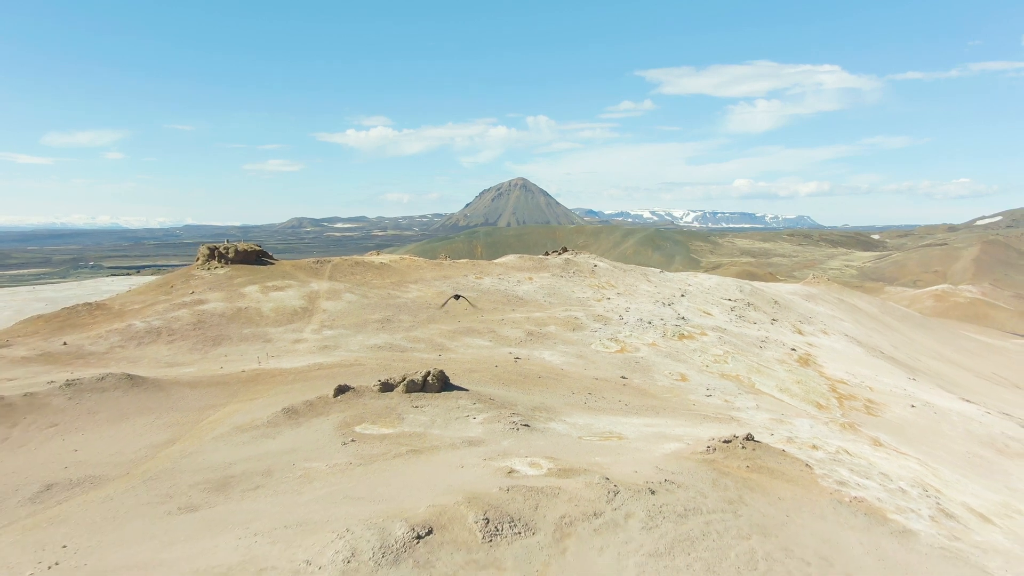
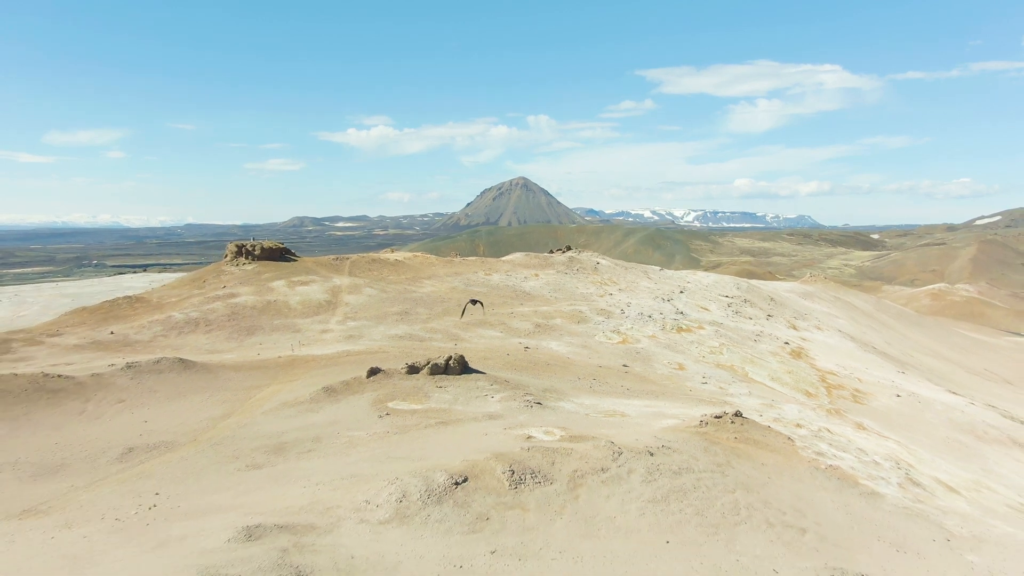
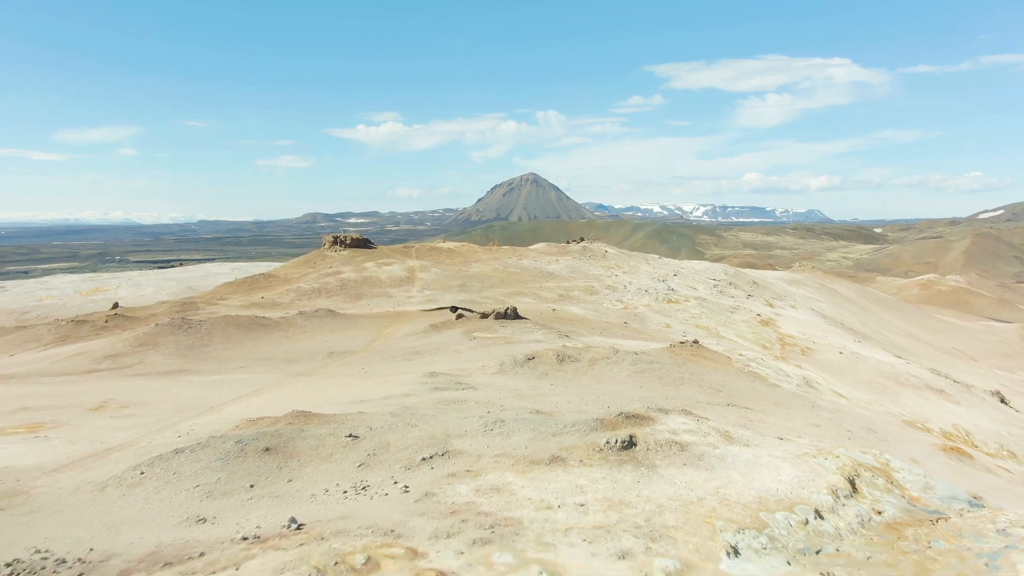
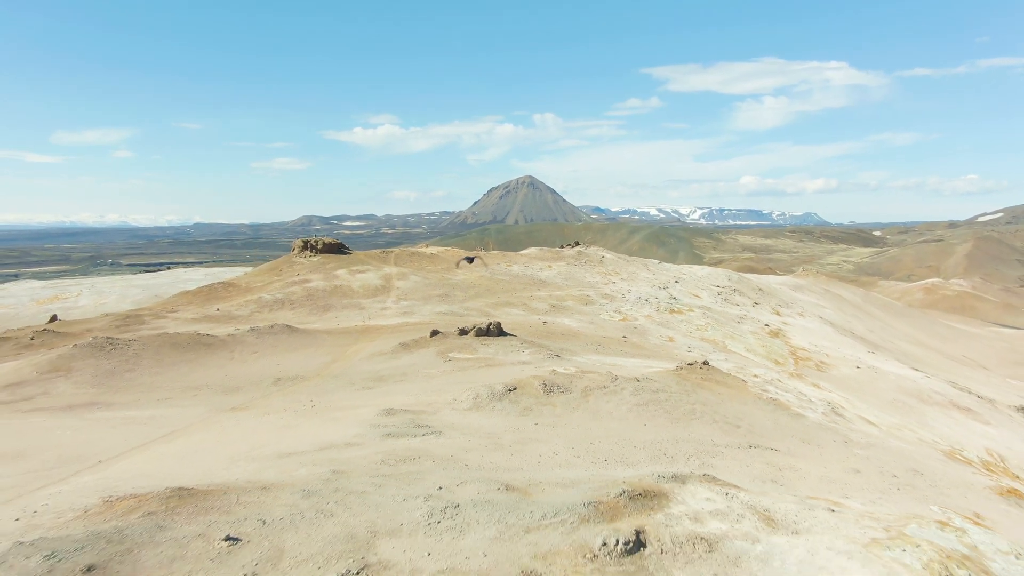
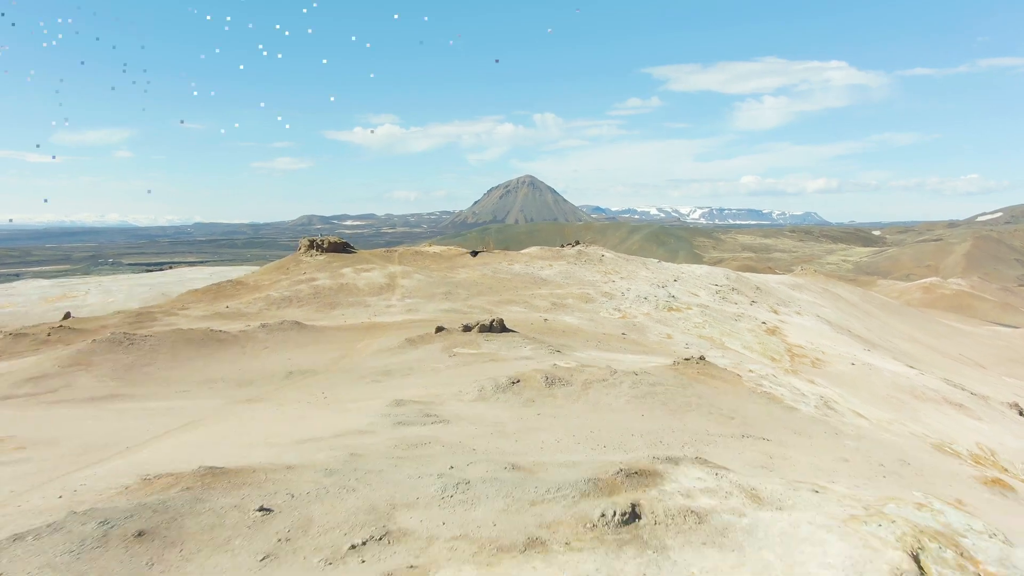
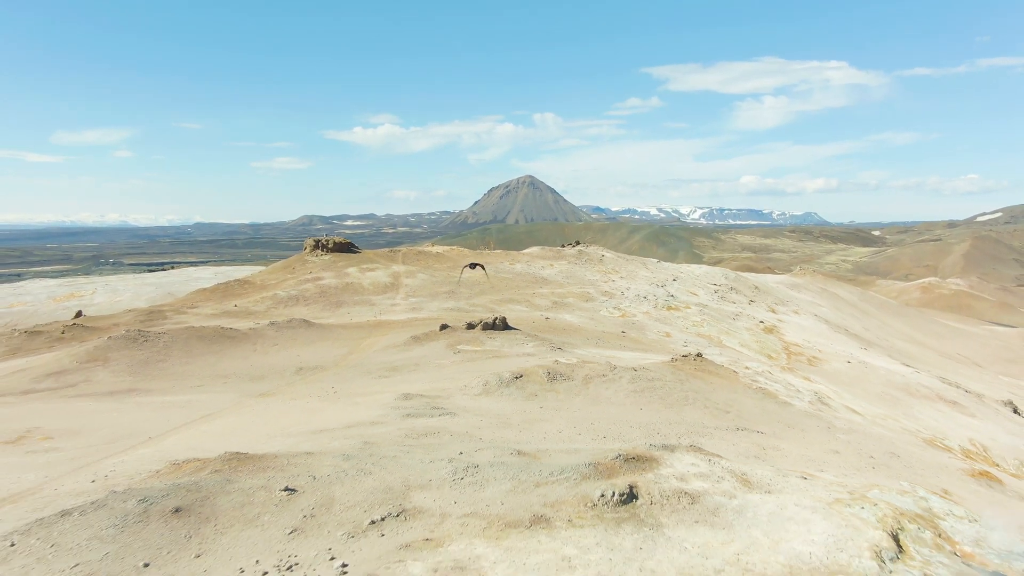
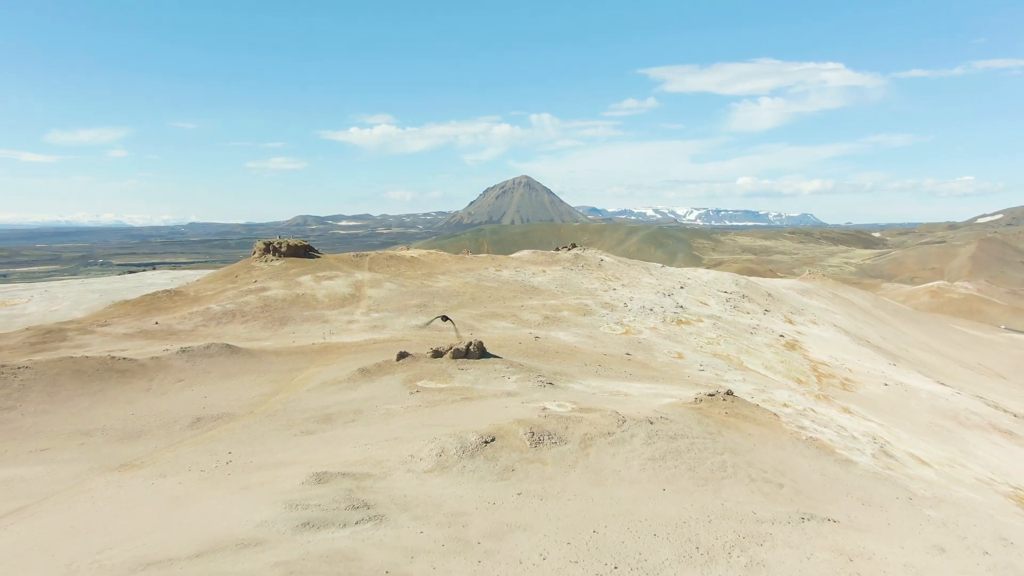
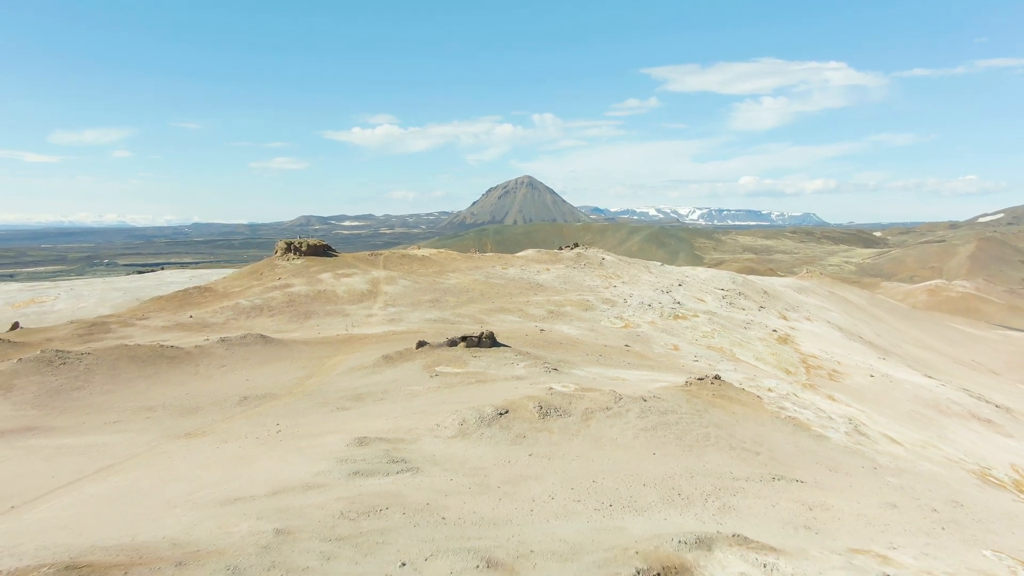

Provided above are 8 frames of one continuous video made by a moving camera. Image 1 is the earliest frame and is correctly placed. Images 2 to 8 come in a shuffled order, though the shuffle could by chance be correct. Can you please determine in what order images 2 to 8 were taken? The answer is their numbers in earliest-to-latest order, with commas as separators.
2, 7, 8, 4, 6, 3, 5
